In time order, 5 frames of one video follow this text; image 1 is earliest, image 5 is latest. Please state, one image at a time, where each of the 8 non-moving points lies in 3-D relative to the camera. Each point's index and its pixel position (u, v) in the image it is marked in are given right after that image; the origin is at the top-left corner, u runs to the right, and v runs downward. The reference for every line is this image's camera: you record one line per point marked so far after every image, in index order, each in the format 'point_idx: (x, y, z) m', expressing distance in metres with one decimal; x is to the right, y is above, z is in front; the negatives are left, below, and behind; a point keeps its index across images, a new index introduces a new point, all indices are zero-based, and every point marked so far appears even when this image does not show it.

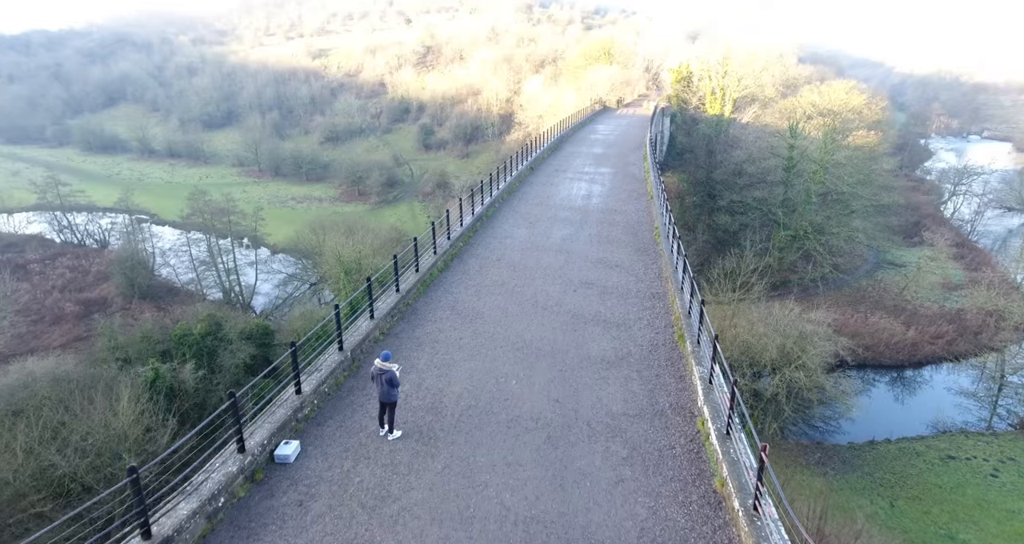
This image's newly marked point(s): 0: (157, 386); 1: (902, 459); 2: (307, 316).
0: (-8.9, -2.9, +14.1) m
1: (+11.5, -5.5, +16.7) m
2: (-7.0, -1.5, +19.7) m
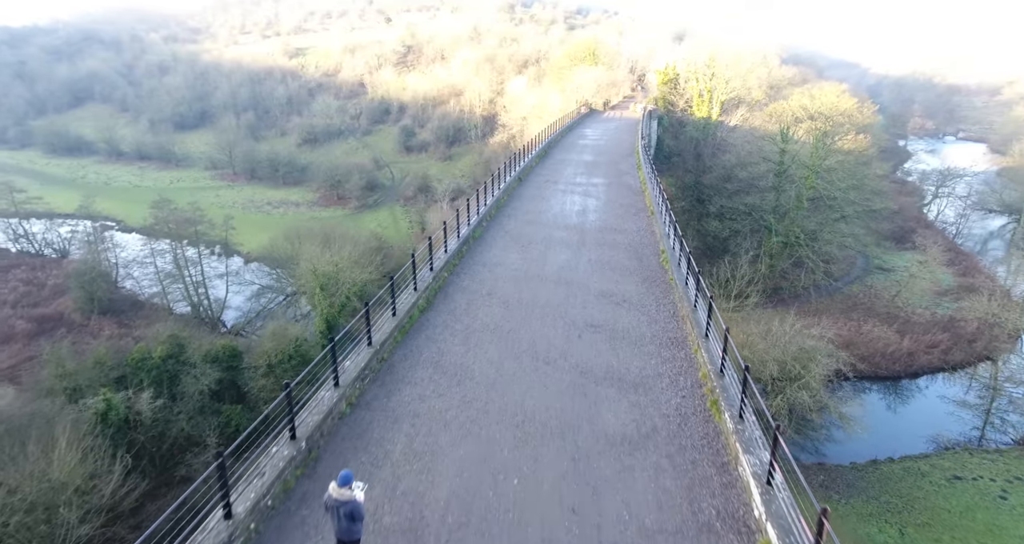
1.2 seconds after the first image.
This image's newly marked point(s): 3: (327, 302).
0: (-9.1, -3.3, +12.8) m
1: (+11.1, -5.9, +16.0) m
2: (-7.4, -2.0, +18.4) m
3: (-6.2, -1.0, +18.9) m
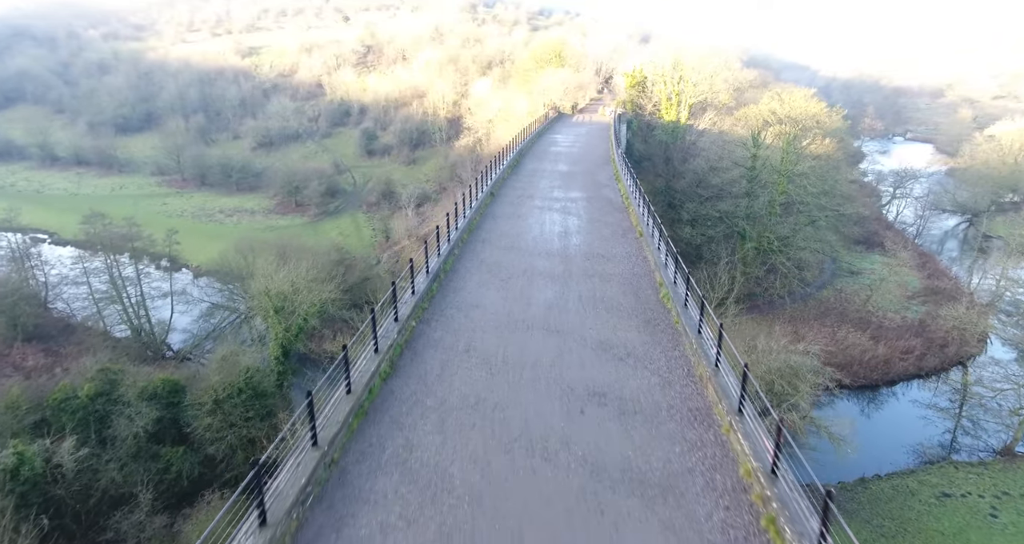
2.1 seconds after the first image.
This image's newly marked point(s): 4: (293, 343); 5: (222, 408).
0: (-9.6, -4.0, +11.1) m
1: (+10.5, -6.2, +15.5) m
2: (-8.3, -2.6, +16.8) m
3: (-7.1, -1.6, +17.3) m
4: (-6.8, -2.2, +17.7) m
5: (-7.3, -3.4, +14.3) m
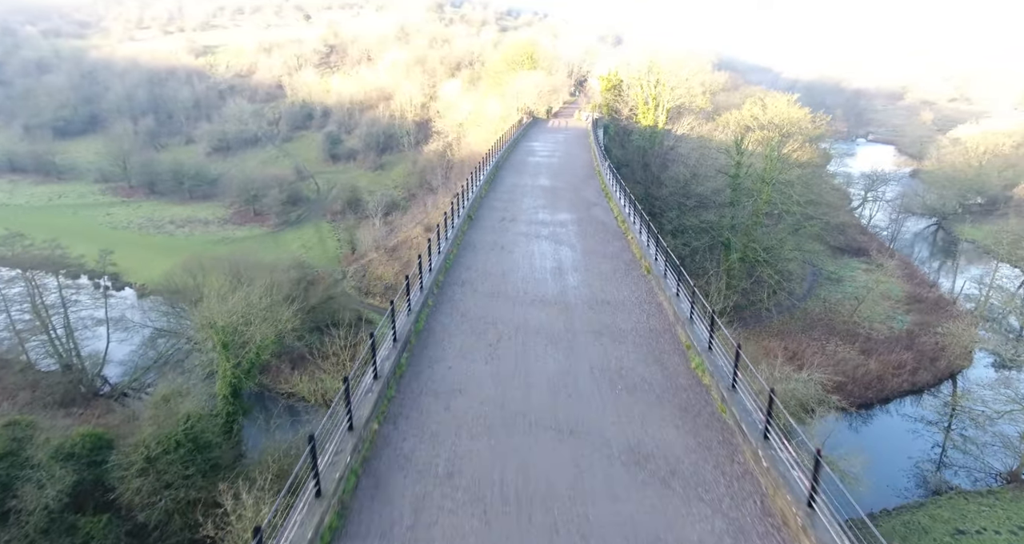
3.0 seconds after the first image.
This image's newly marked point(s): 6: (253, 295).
0: (-9.8, -4.8, +8.9) m
1: (+10.1, -6.8, +14.3) m
2: (-8.8, -3.4, +14.7) m
3: (-7.6, -2.4, +15.3) m
4: (-7.4, -3.0, +15.7) m
5: (-7.7, -4.2, +12.3) m
6: (-8.6, -0.8, +18.8) m
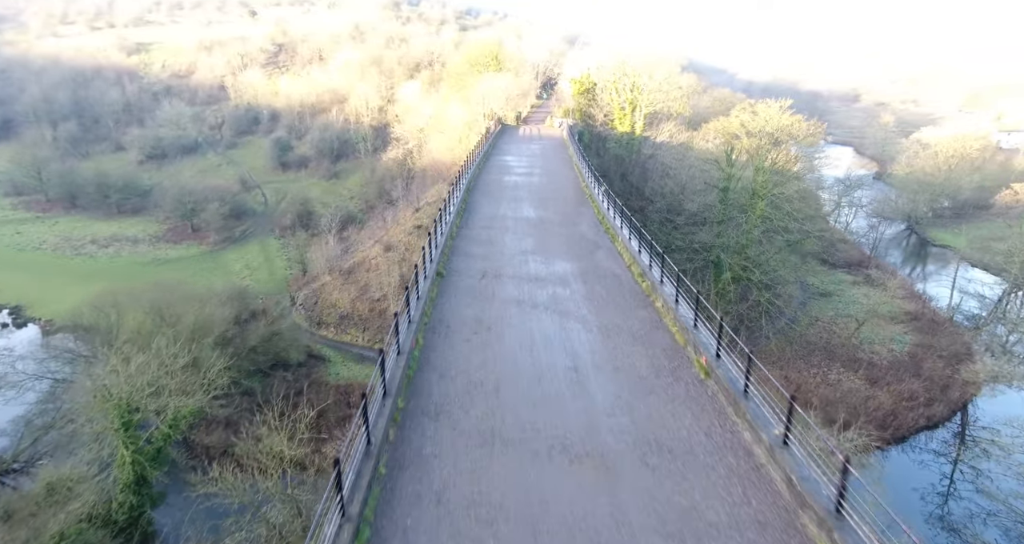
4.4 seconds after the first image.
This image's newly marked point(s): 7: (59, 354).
0: (-9.8, -6.1, +5.4) m
1: (+9.7, -7.7, +12.0) m
2: (-9.2, -4.7, +11.2) m
3: (-8.0, -3.6, +11.9) m
4: (-7.9, -4.2, +12.3) m
5: (-7.9, -5.4, +8.9) m
6: (-9.3, -2.0, +15.4) m
7: (-14.8, -2.8, +18.6) m
